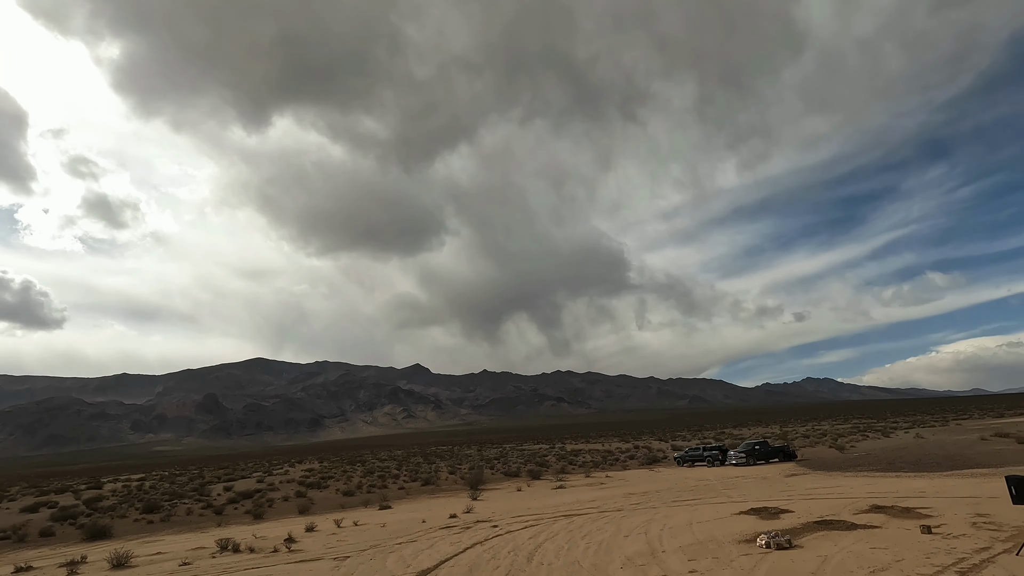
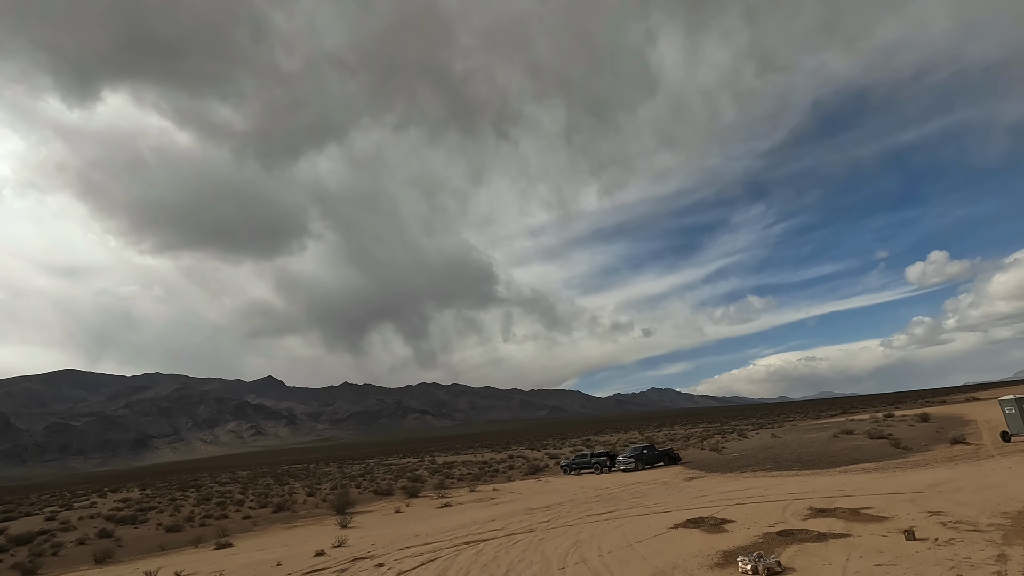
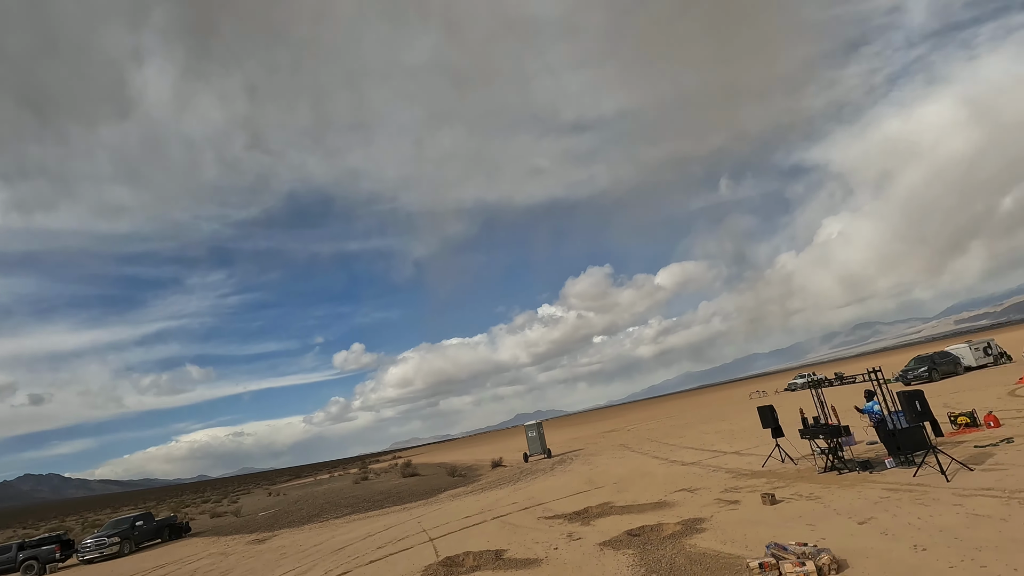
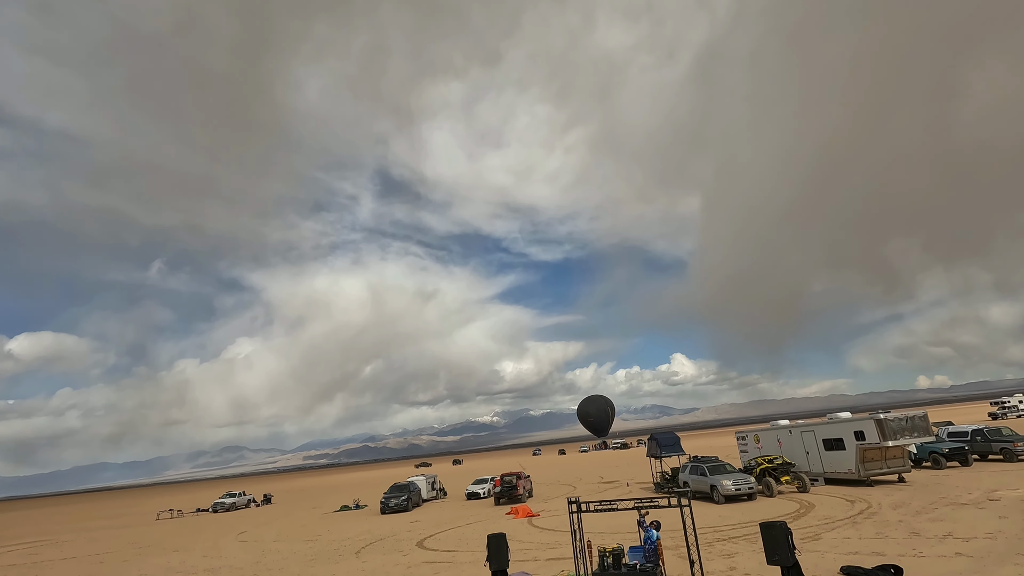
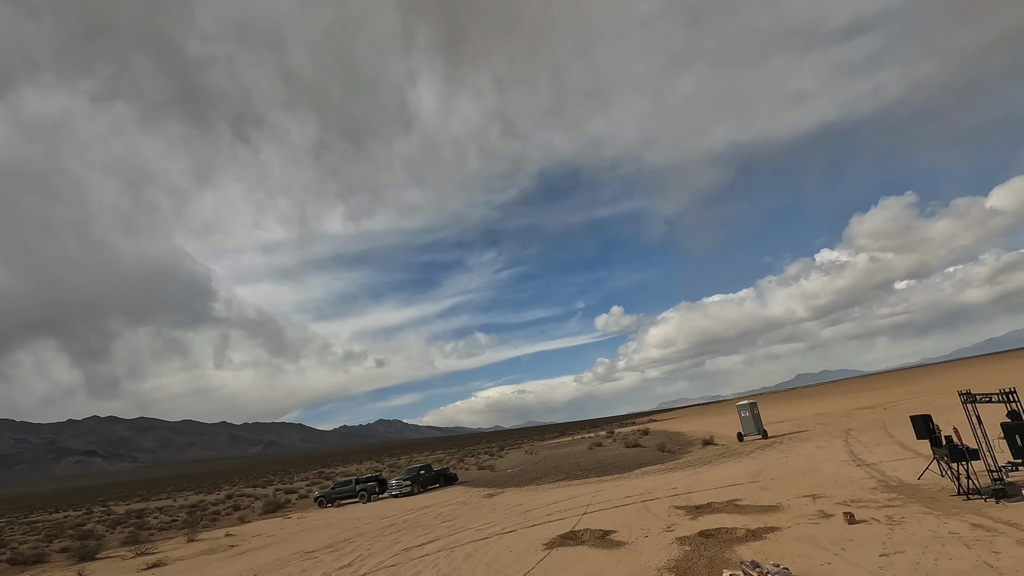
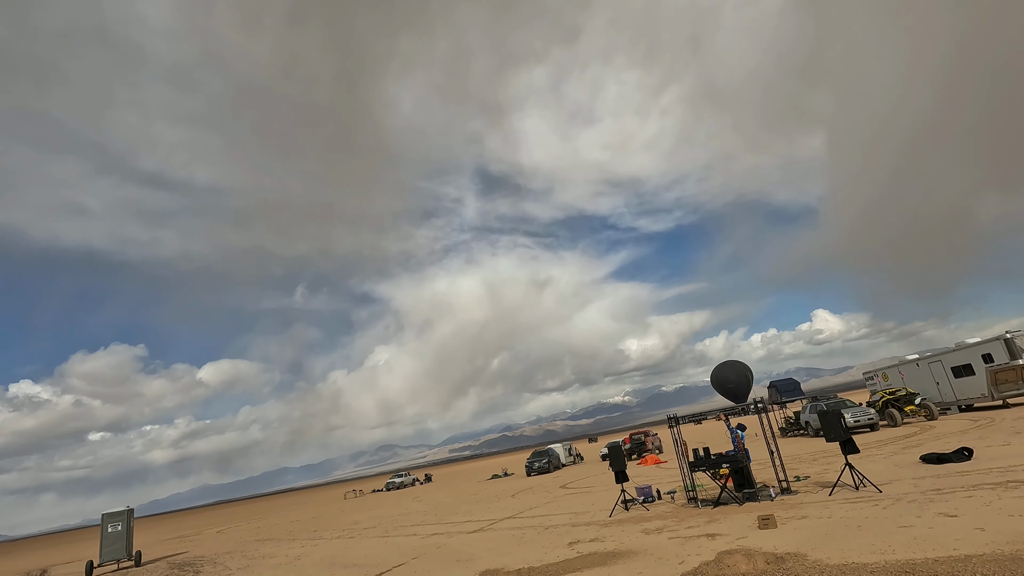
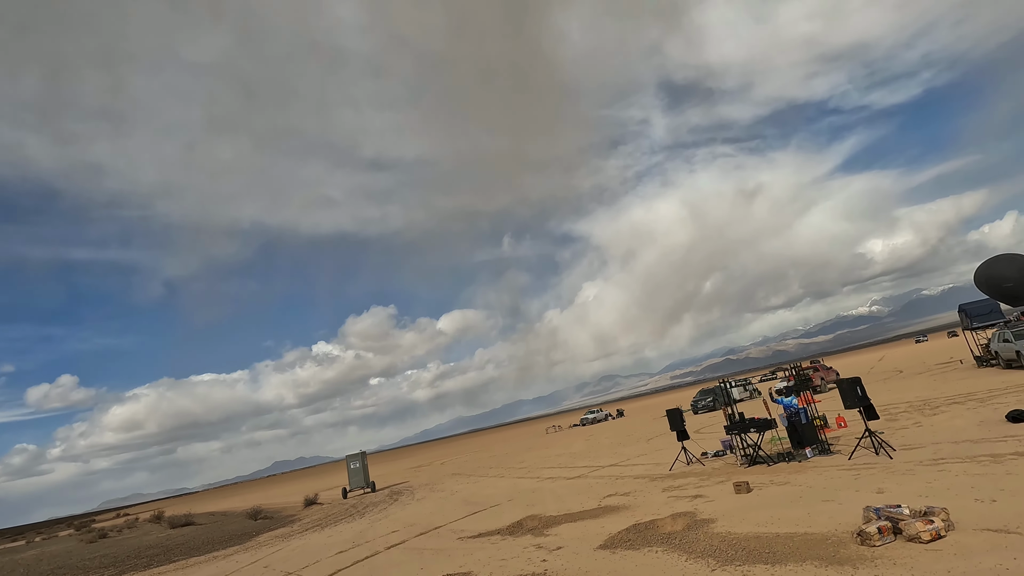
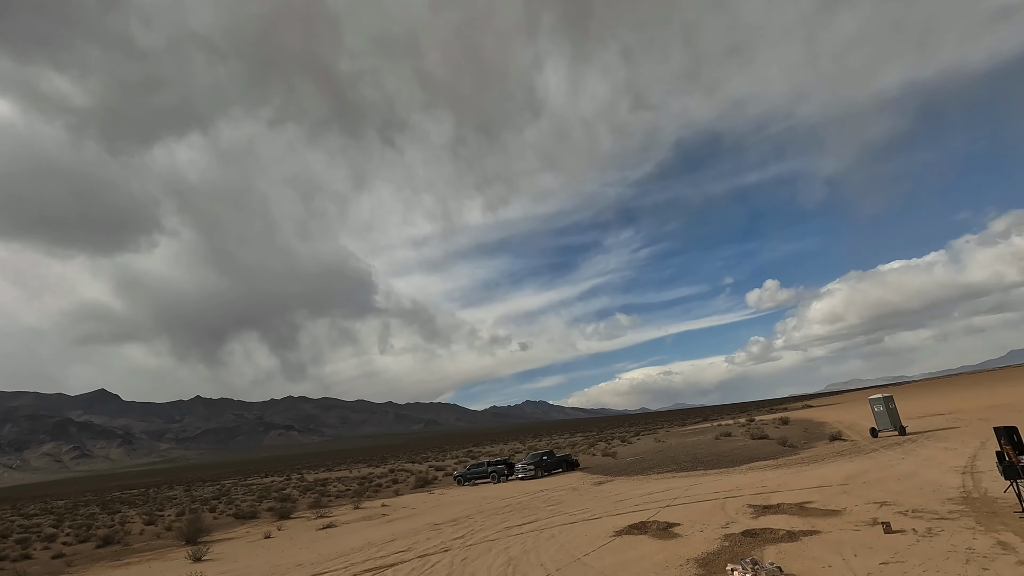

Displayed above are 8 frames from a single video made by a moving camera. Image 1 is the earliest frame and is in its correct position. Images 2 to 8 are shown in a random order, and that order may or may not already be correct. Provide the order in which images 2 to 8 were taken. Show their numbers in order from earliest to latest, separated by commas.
2, 8, 5, 3, 7, 6, 4
